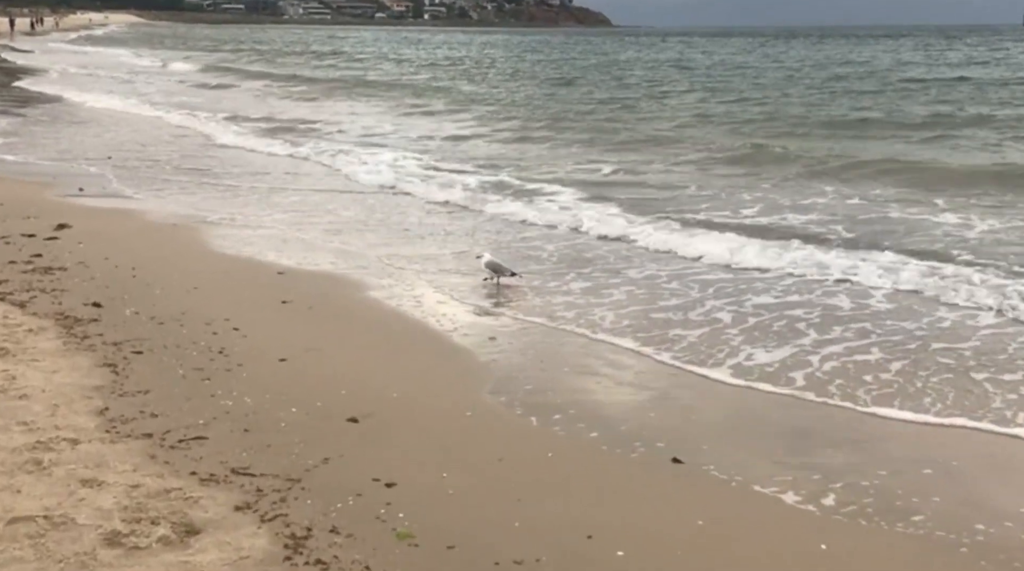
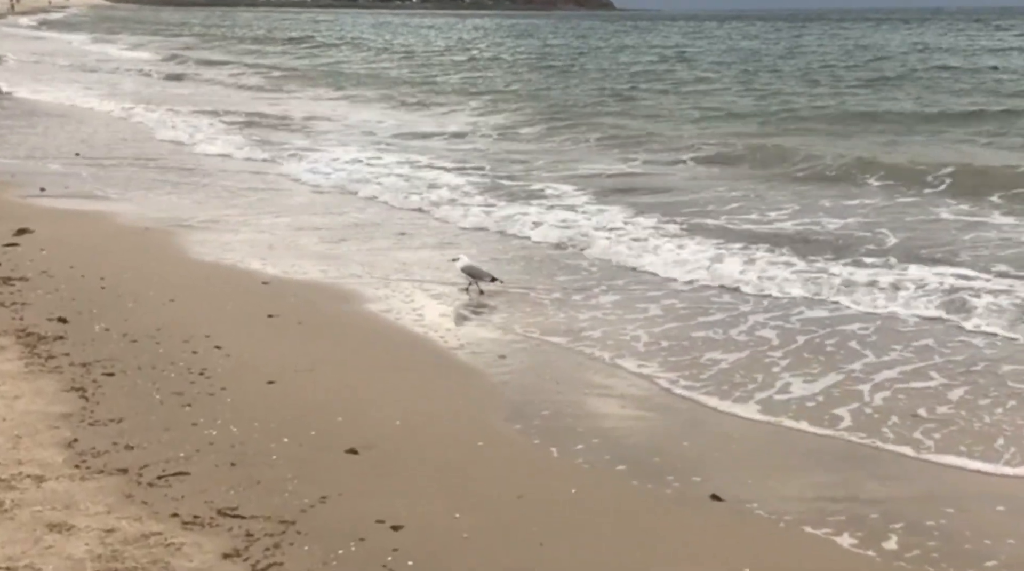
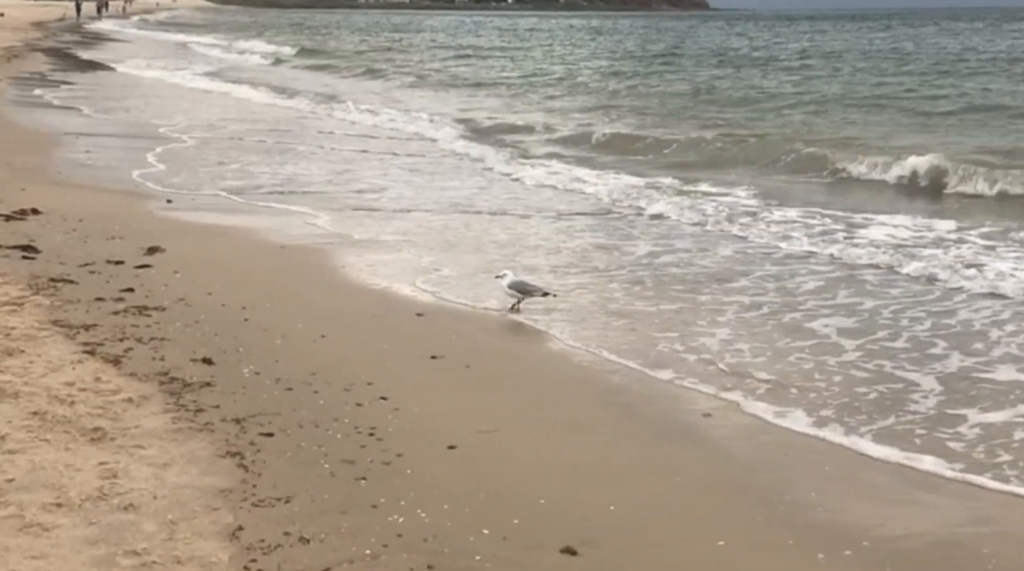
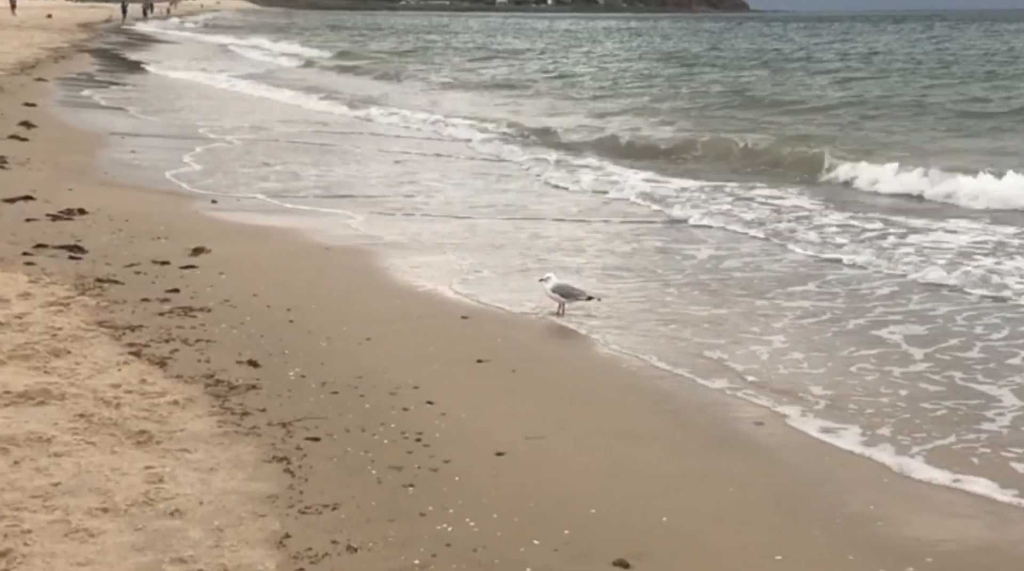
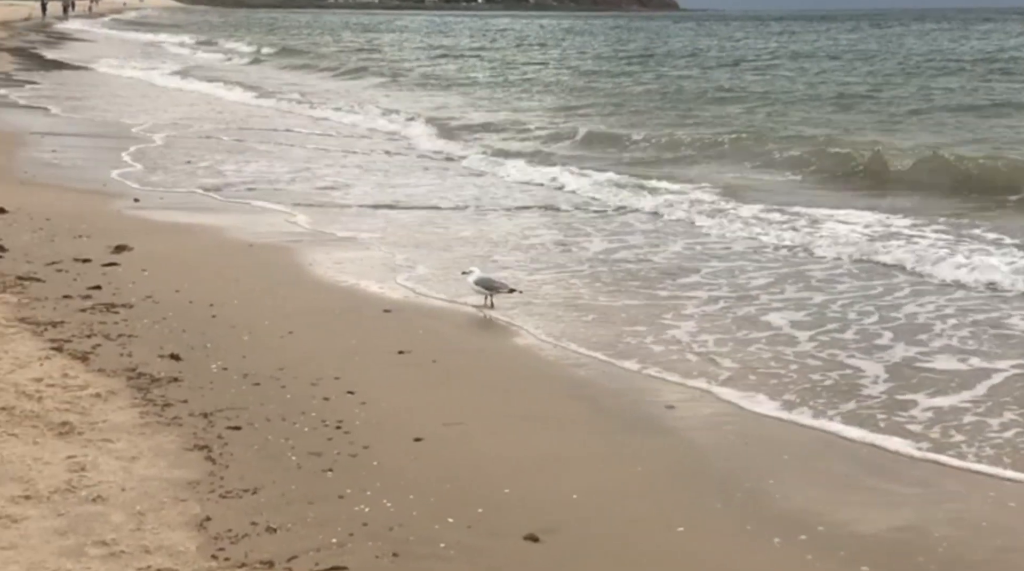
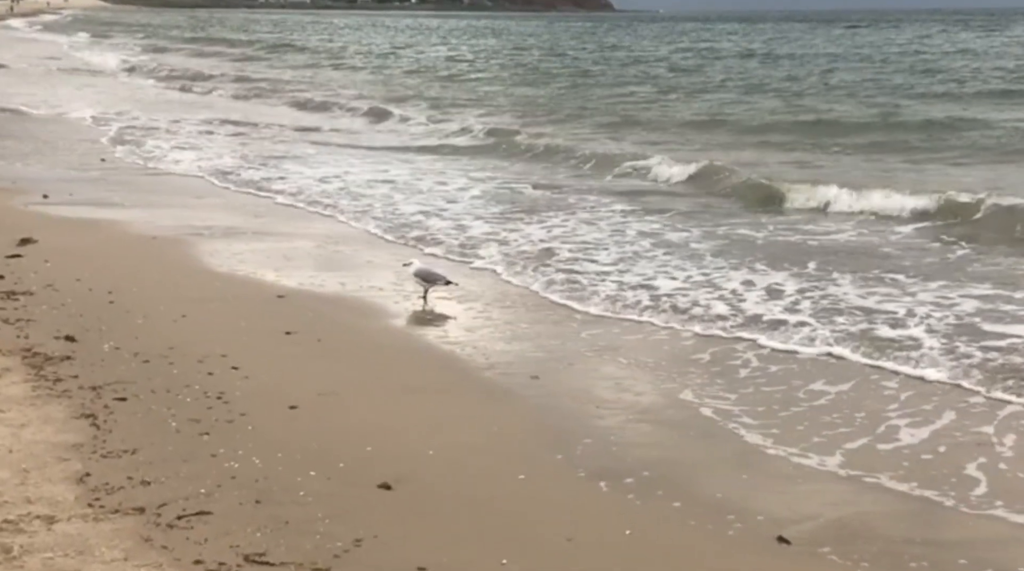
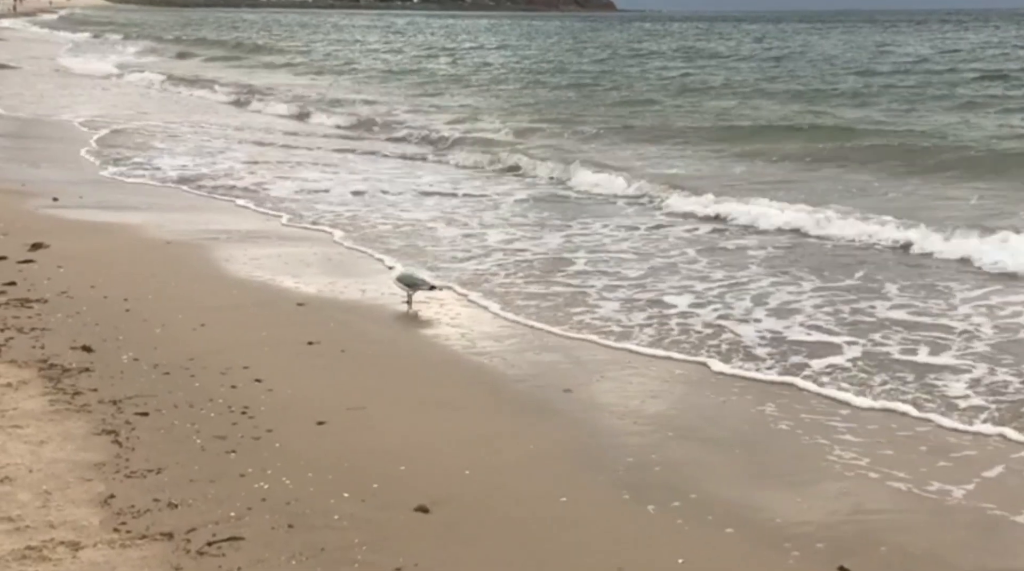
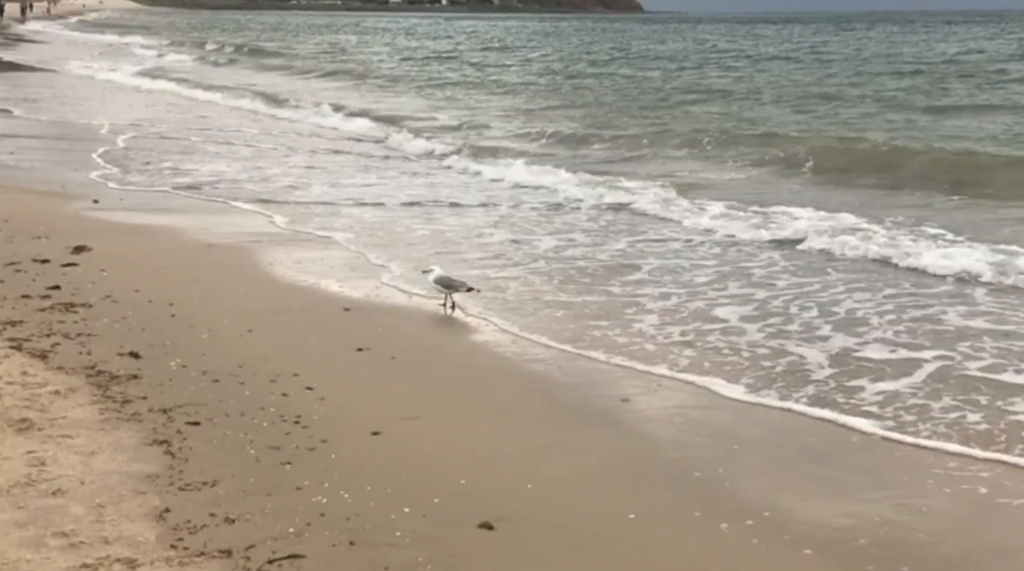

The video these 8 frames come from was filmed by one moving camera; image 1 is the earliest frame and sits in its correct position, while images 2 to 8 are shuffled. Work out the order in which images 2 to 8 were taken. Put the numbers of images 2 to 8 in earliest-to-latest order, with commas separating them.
2, 6, 7, 8, 5, 3, 4
